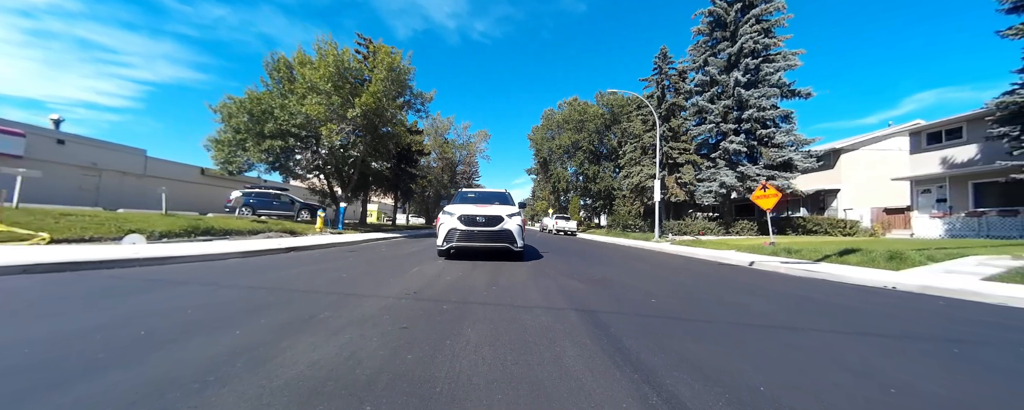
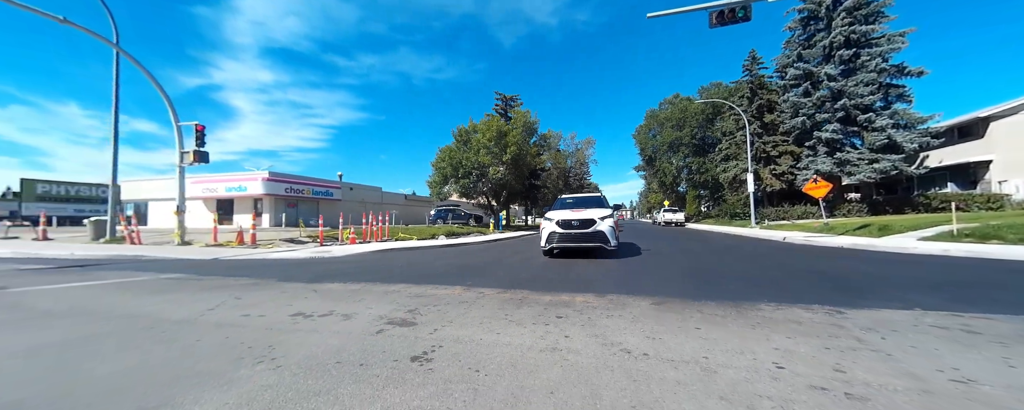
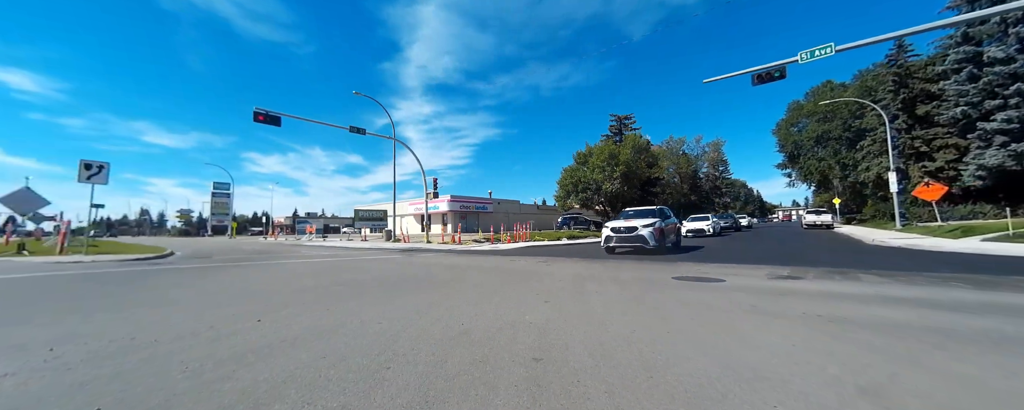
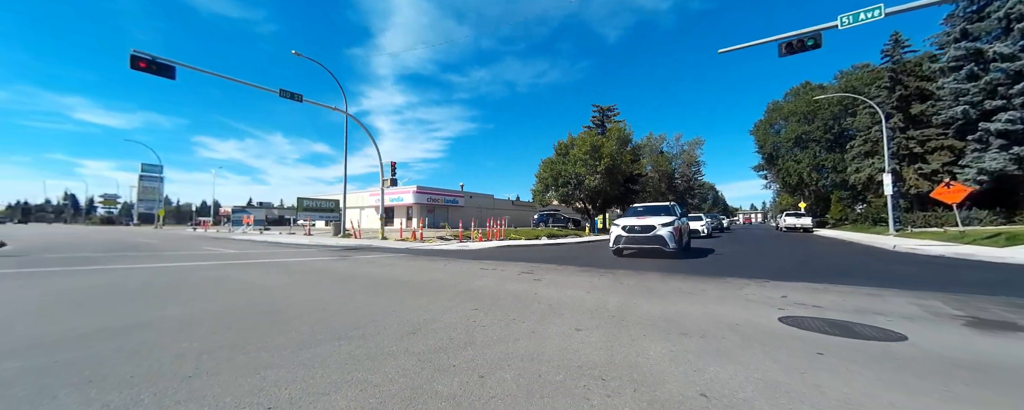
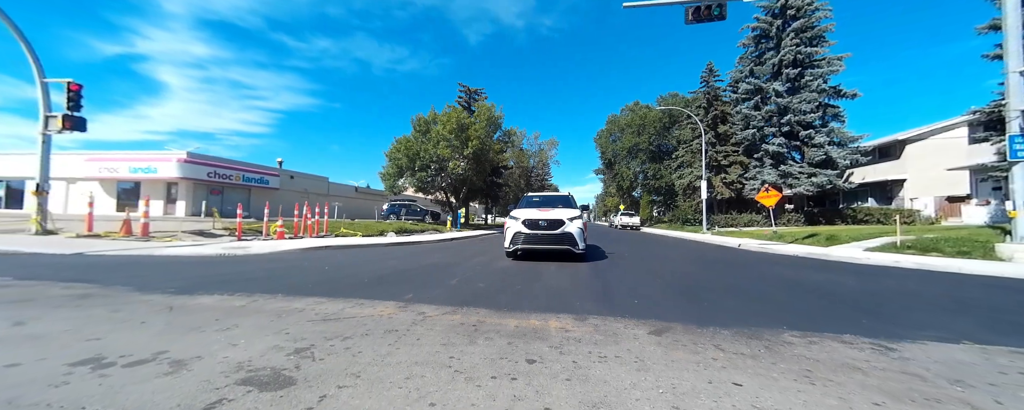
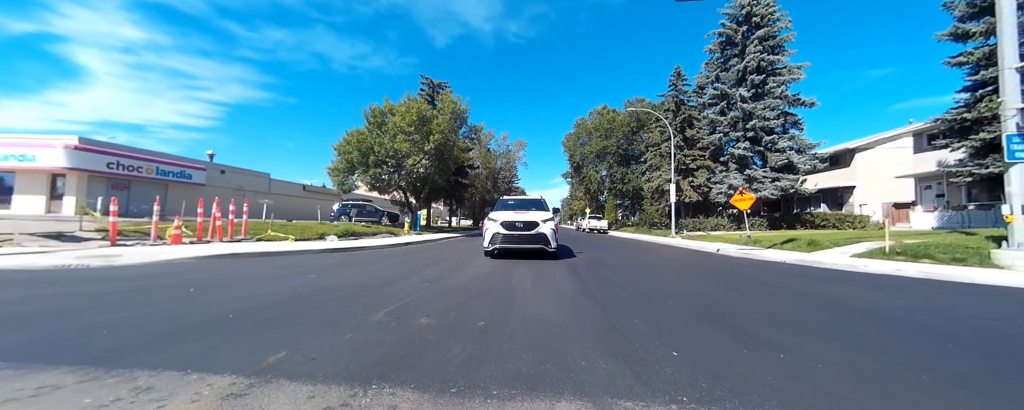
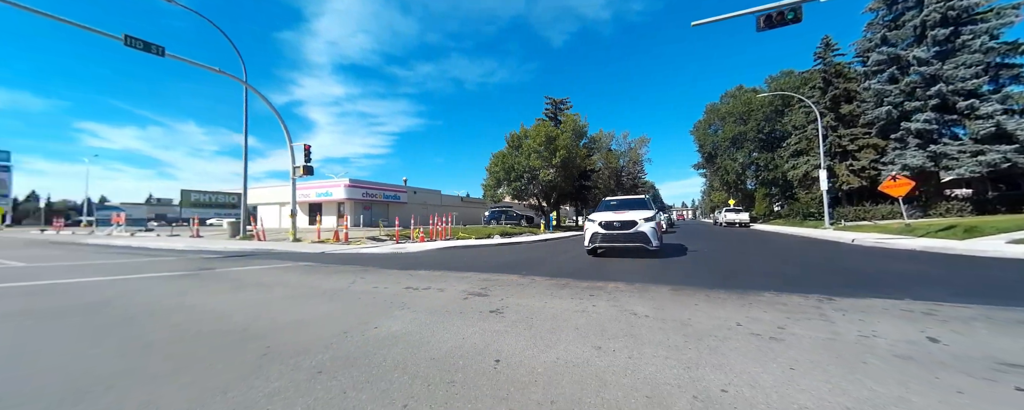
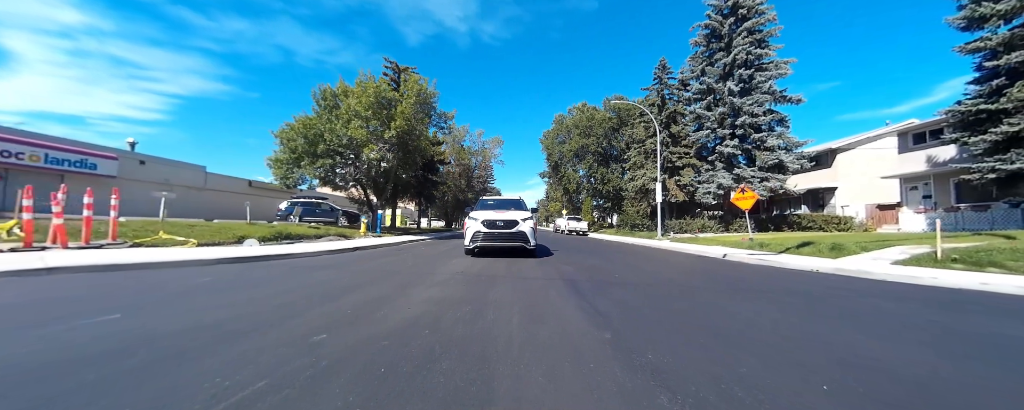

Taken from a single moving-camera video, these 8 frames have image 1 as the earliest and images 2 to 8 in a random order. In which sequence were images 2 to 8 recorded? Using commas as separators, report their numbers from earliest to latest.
8, 6, 5, 2, 7, 4, 3
